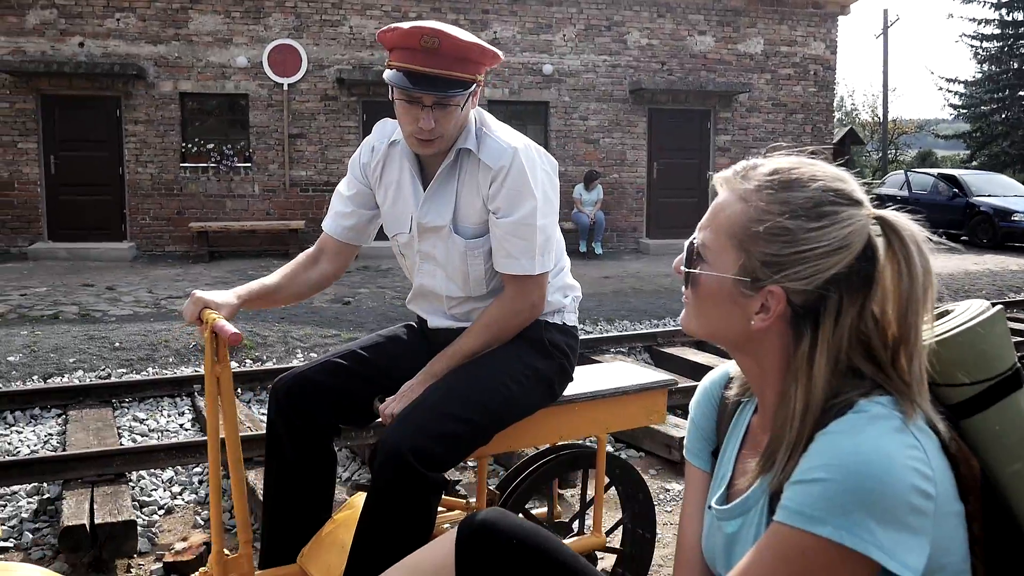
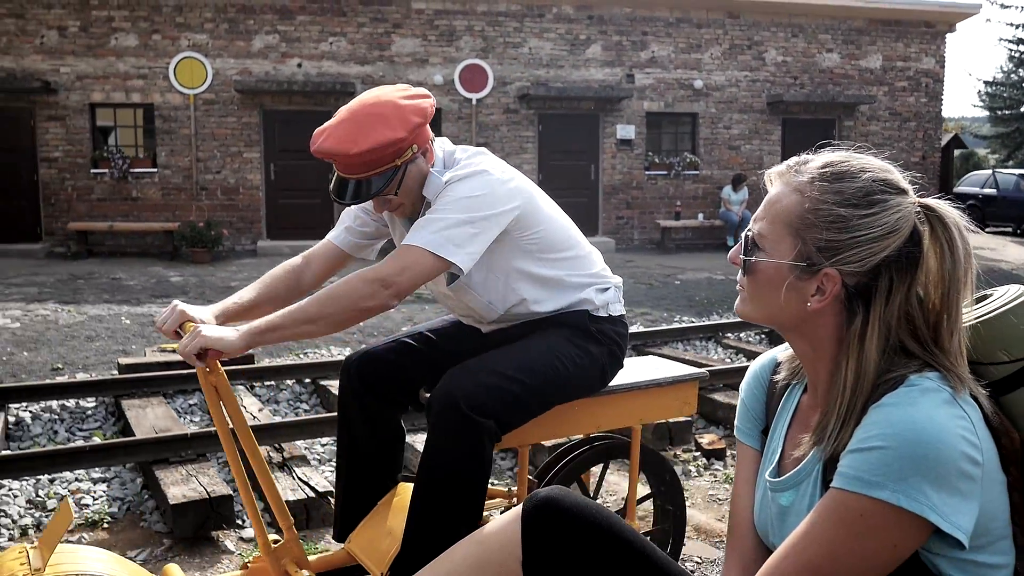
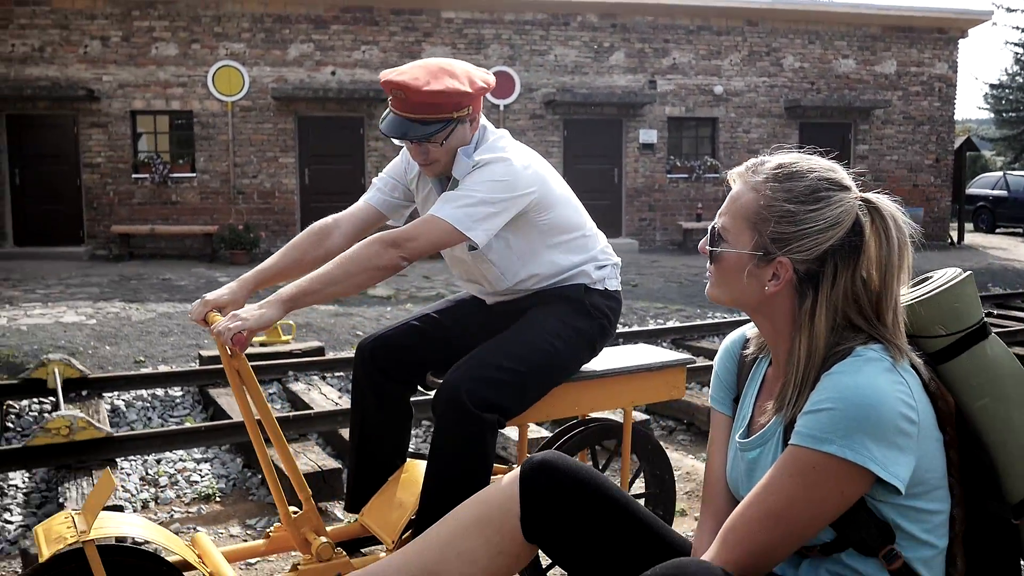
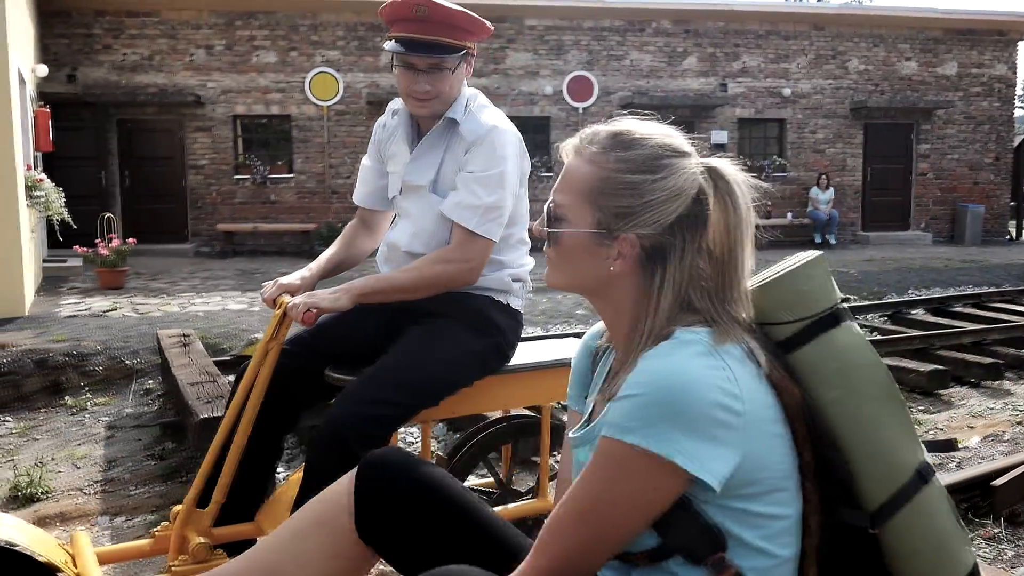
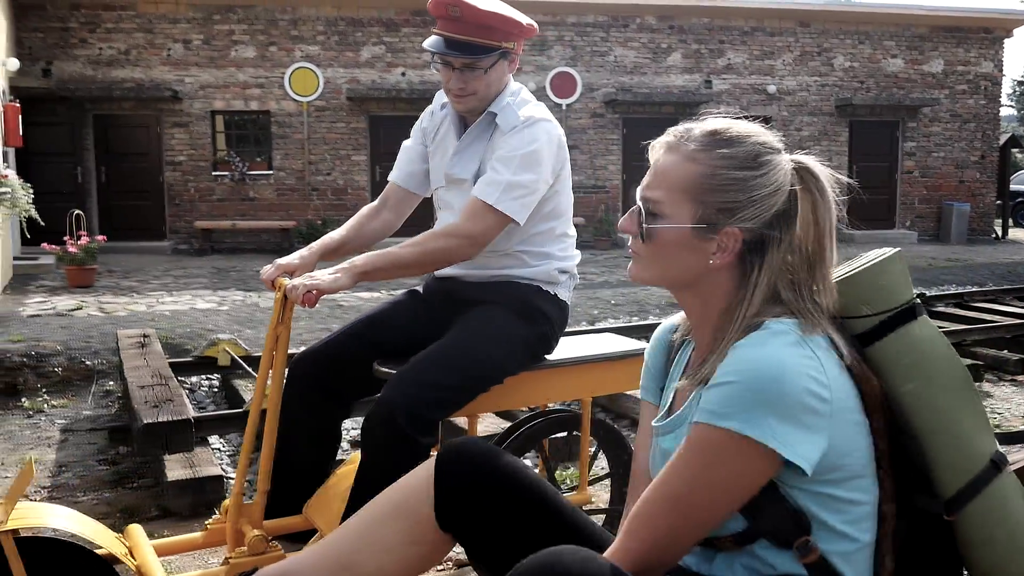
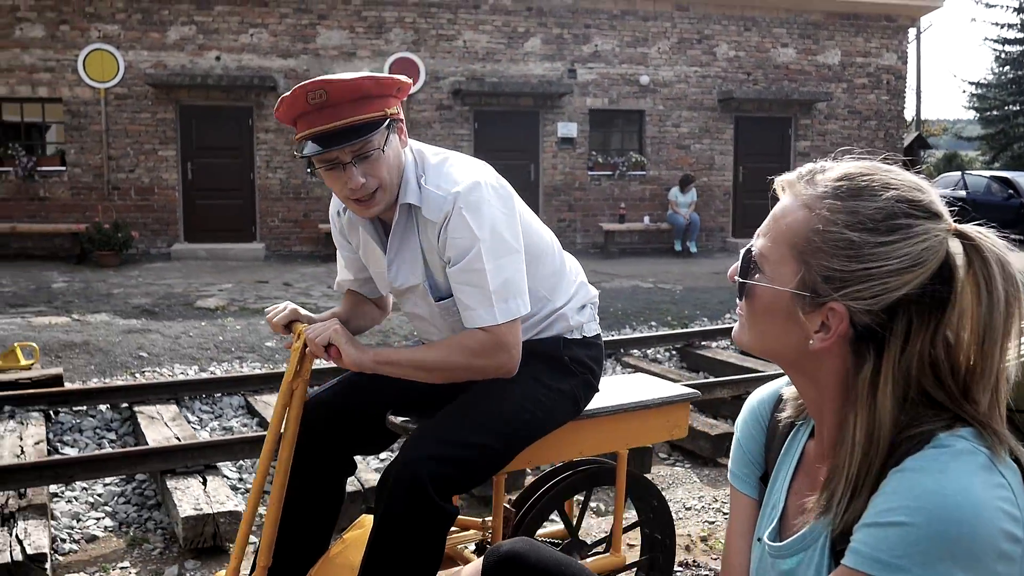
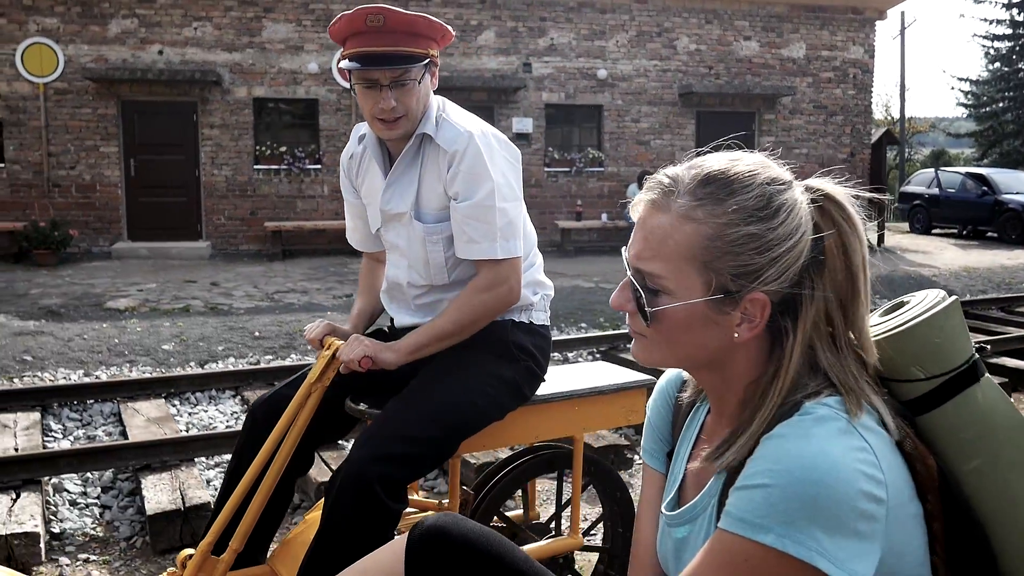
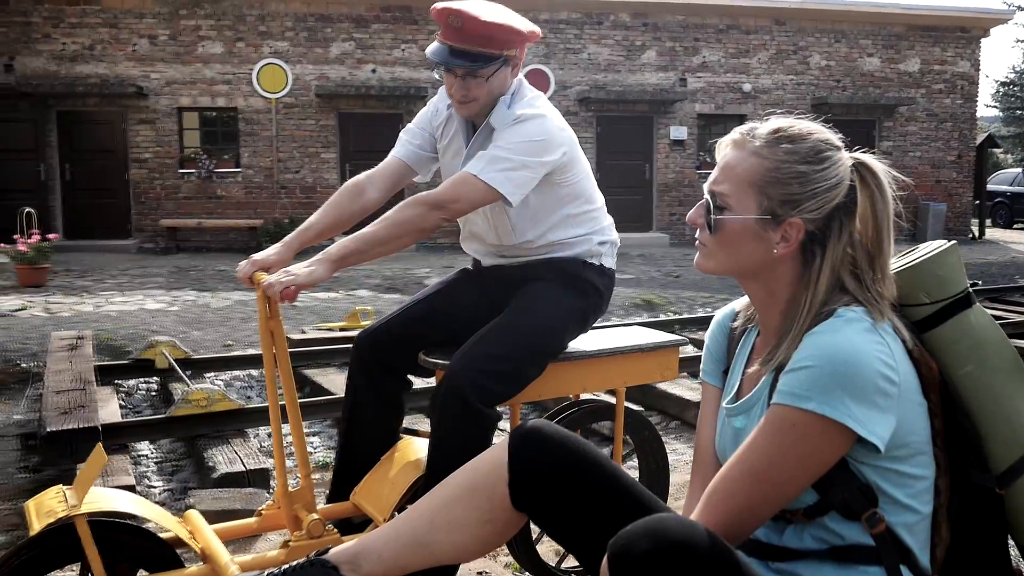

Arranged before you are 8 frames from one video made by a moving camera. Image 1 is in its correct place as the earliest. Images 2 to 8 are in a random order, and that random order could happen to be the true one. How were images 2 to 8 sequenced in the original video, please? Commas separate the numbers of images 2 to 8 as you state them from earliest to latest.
7, 6, 2, 3, 8, 5, 4
